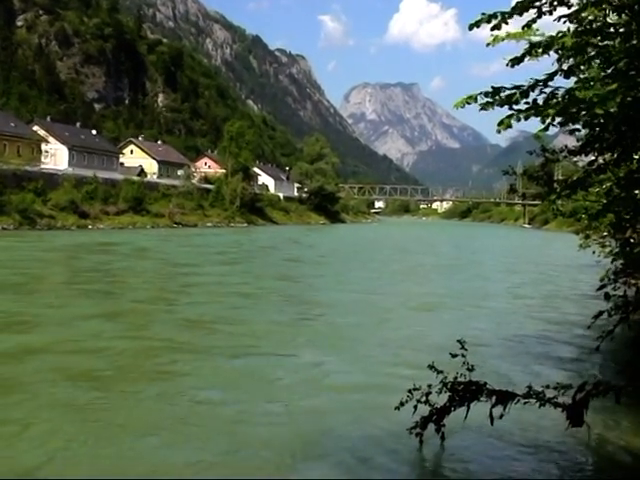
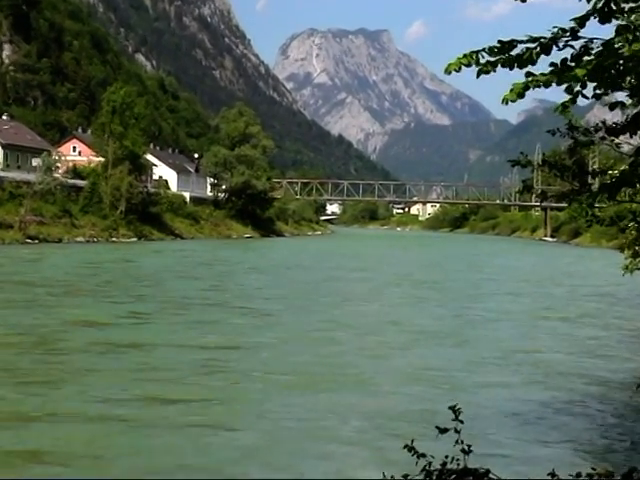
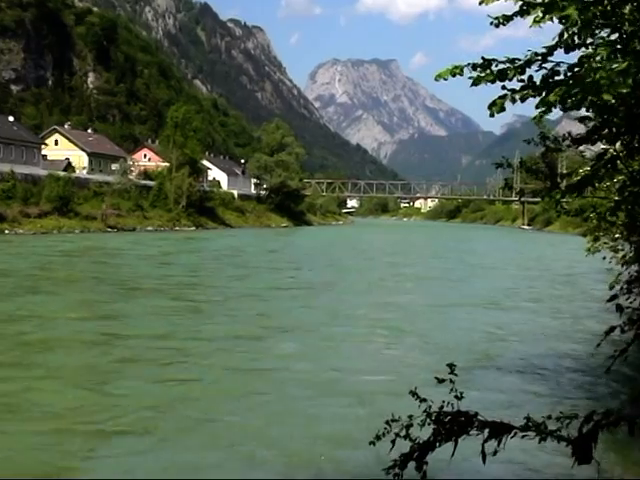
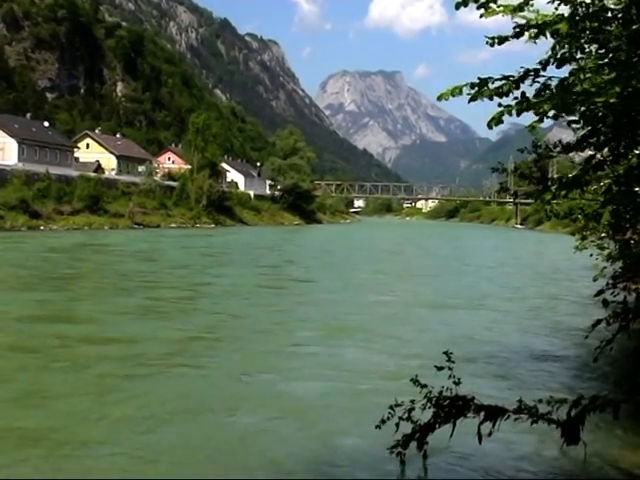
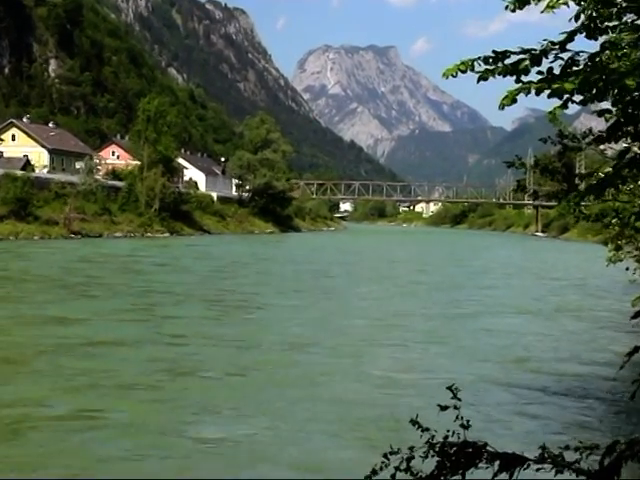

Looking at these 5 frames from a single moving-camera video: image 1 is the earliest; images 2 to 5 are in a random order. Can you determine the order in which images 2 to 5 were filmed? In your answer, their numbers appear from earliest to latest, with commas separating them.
4, 3, 5, 2
